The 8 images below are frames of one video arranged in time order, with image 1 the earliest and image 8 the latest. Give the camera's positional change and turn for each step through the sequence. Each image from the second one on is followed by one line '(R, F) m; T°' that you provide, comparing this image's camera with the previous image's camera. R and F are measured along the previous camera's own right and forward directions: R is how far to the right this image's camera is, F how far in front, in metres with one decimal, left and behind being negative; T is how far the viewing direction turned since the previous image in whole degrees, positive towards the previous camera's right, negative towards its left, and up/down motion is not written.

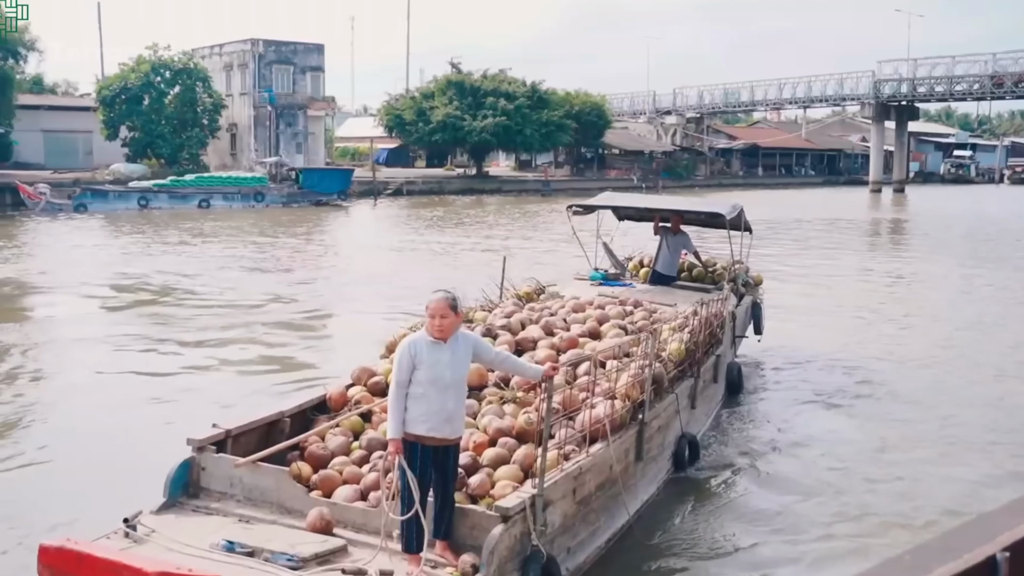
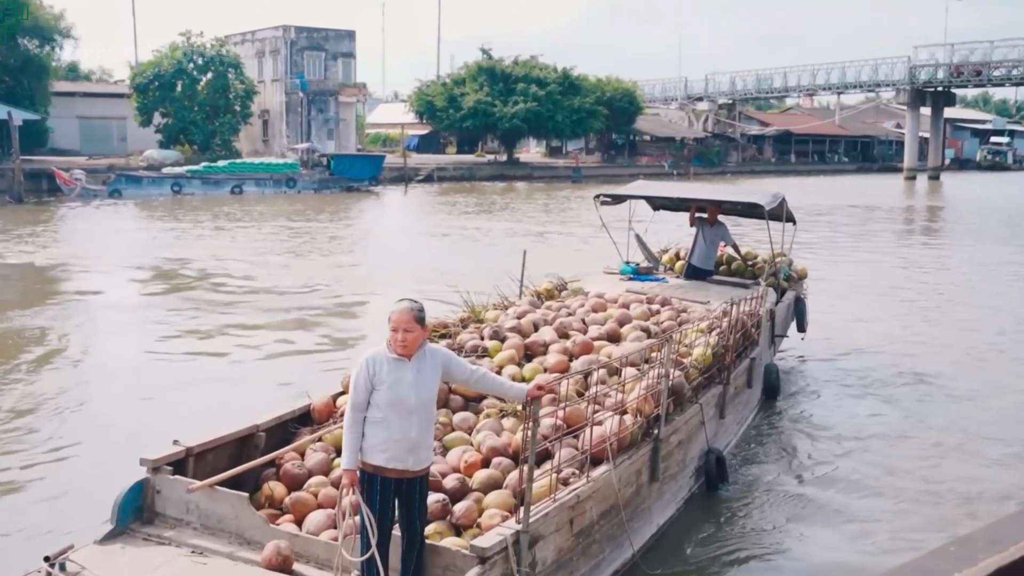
(+0.2, +0.5) m; -2°
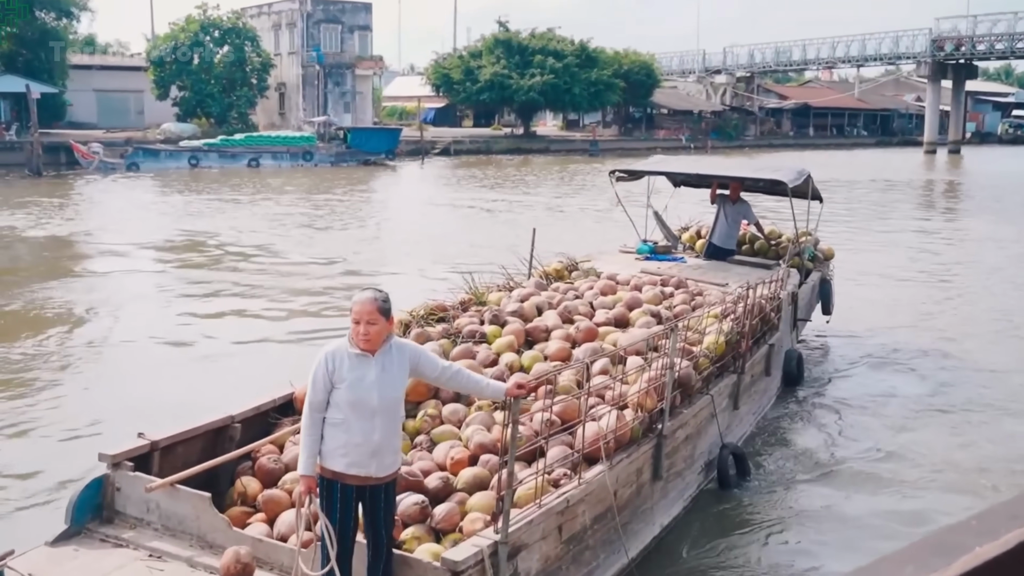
(+0.1, +0.3) m; -1°
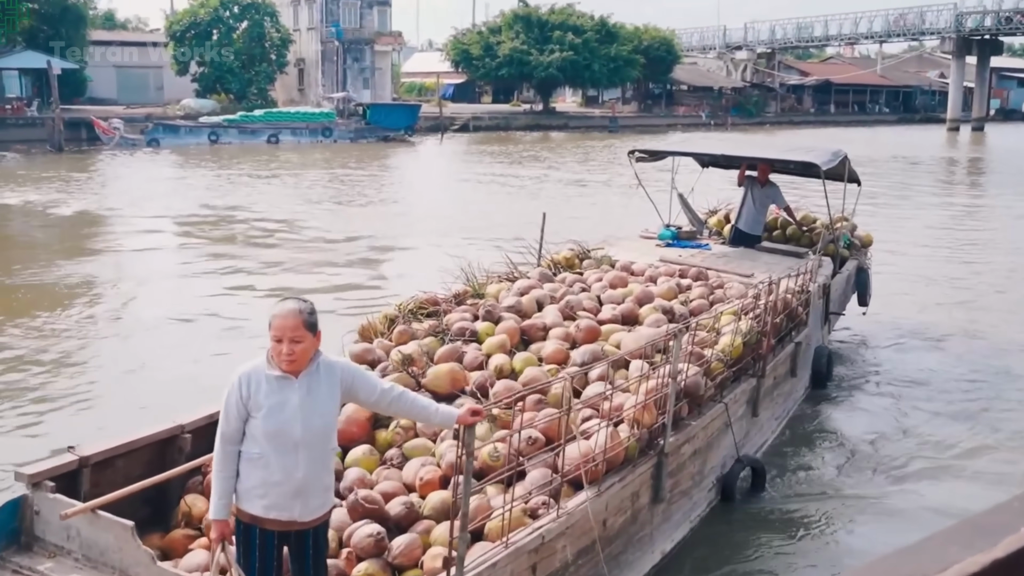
(+0.2, +0.5) m; -1°
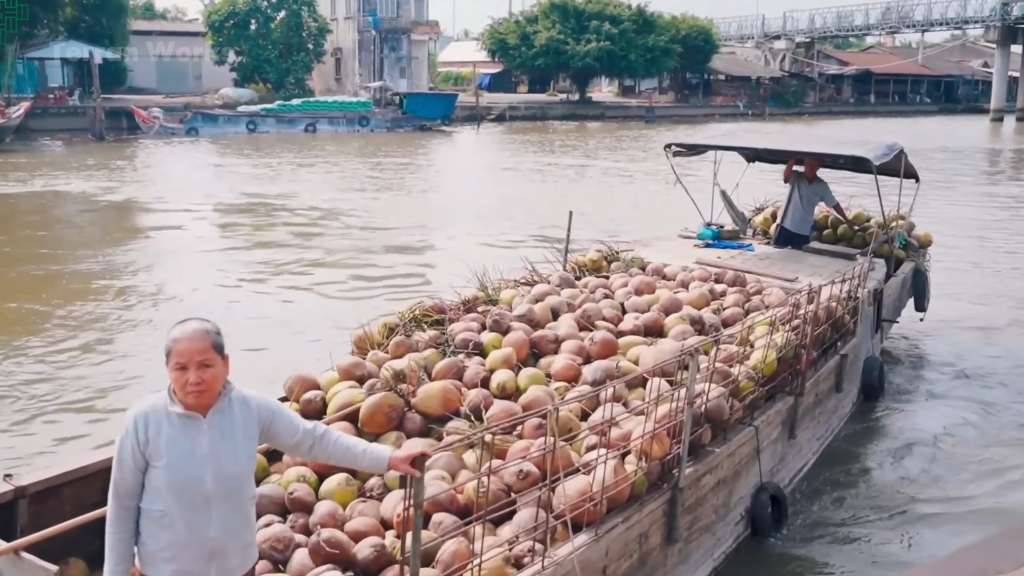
(+0.1, +0.5) m; -2°
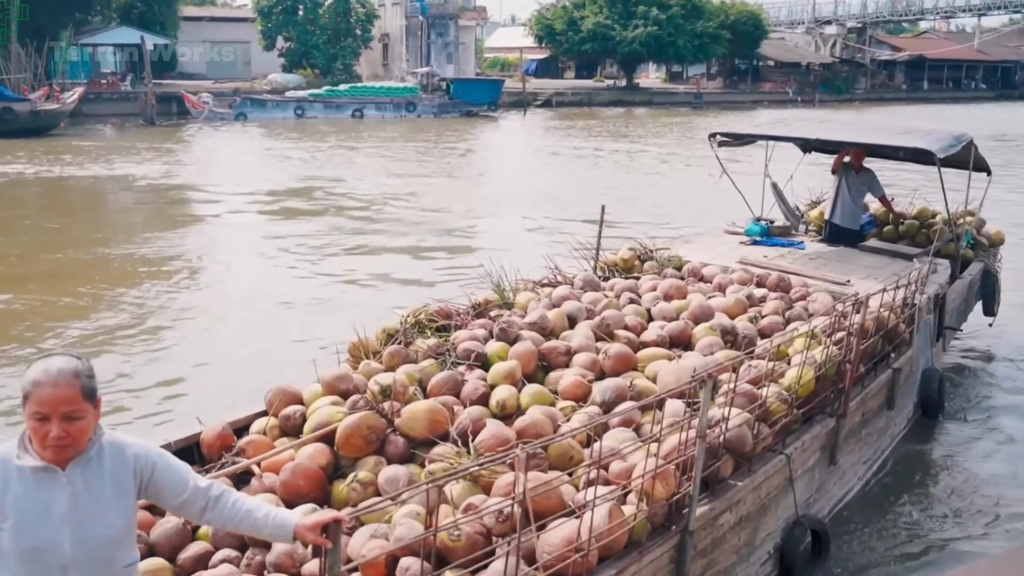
(+0.1, +0.5) m; -3°
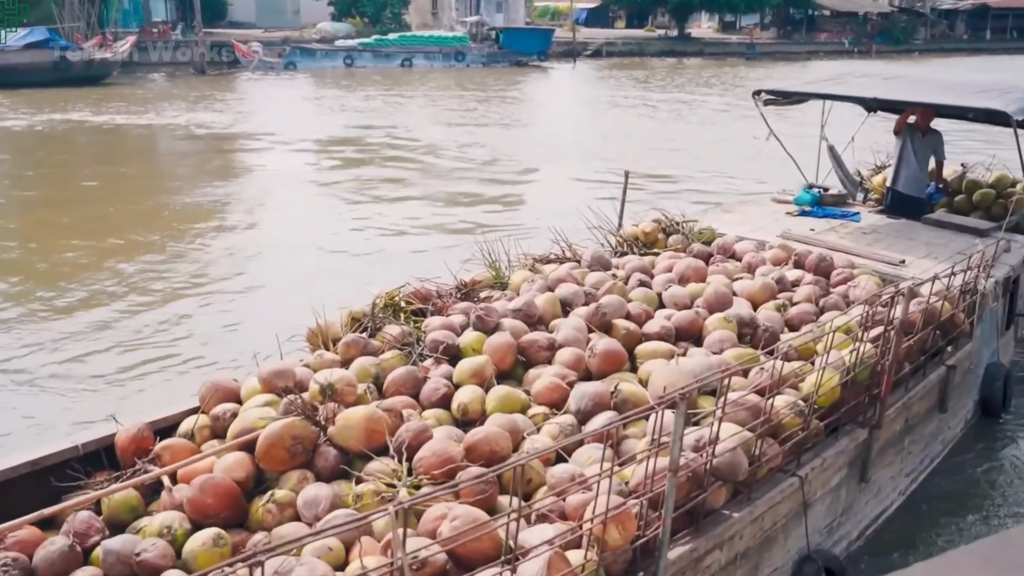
(+0.2, +0.7) m; -3°
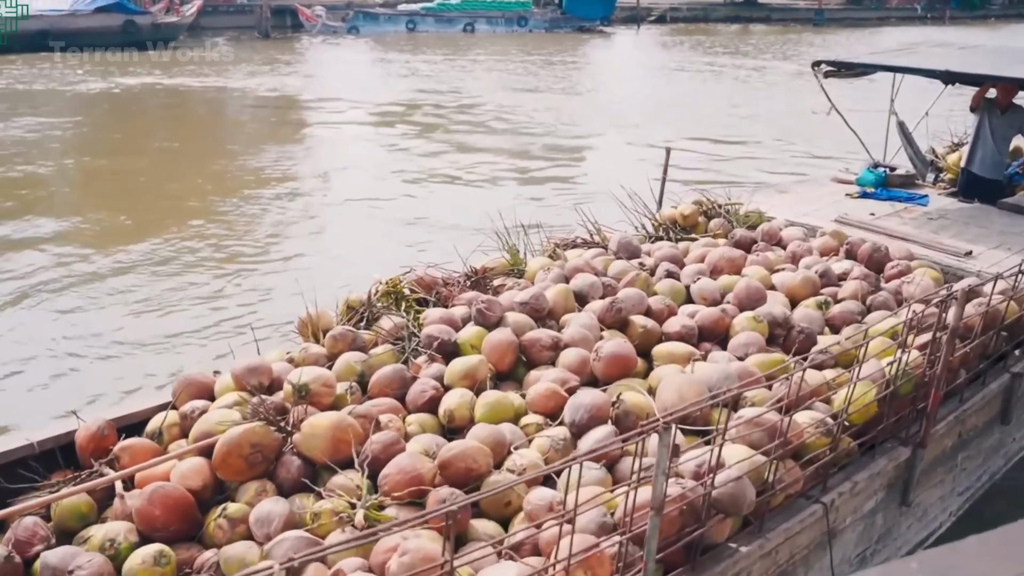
(+0.2, +0.4) m; -3°
